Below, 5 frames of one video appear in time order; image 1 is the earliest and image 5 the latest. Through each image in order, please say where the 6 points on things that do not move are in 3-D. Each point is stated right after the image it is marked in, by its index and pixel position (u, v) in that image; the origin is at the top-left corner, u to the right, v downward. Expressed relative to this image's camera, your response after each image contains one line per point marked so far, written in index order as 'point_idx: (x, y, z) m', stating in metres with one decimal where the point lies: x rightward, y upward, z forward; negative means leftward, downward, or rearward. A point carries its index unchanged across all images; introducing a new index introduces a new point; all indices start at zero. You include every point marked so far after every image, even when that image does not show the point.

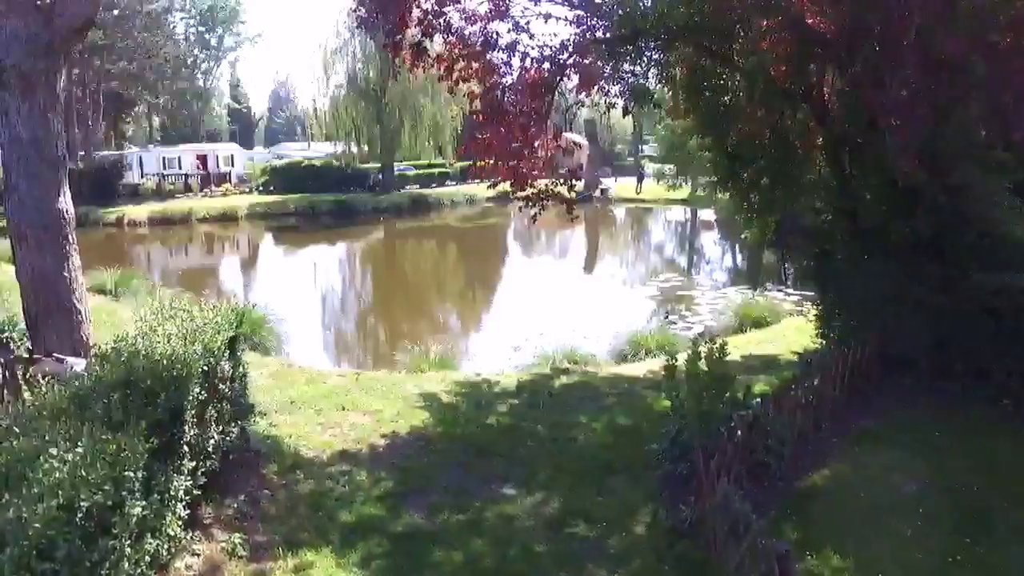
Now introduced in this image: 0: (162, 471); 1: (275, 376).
0: (-1.2, -0.6, +2.7) m
1: (-2.1, -0.8, +7.1) m
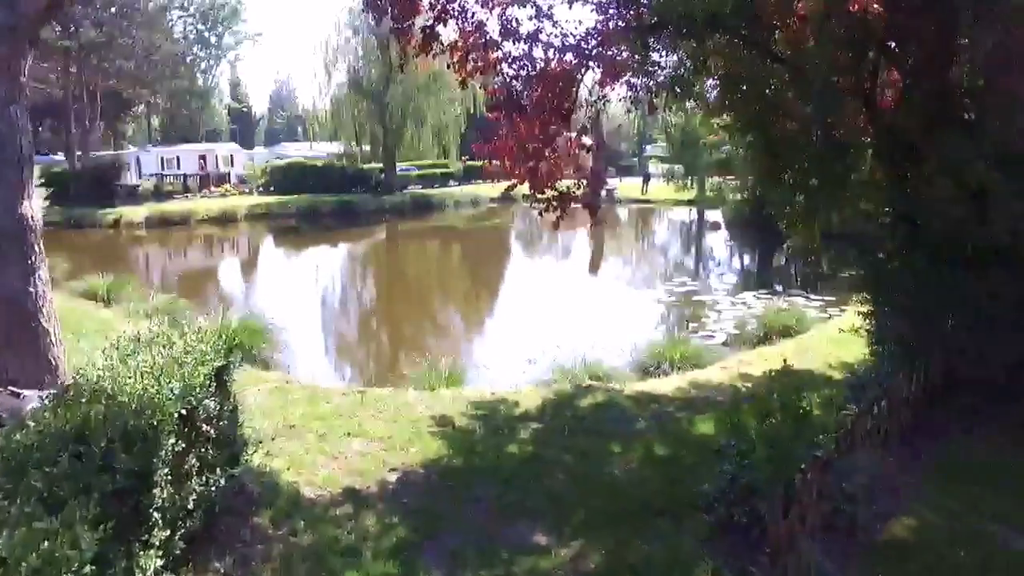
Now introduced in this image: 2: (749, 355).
0: (-1.0, -0.7, +2.1) m
1: (-1.9, -0.9, +6.5) m
2: (+2.5, -0.7, +8.5) m
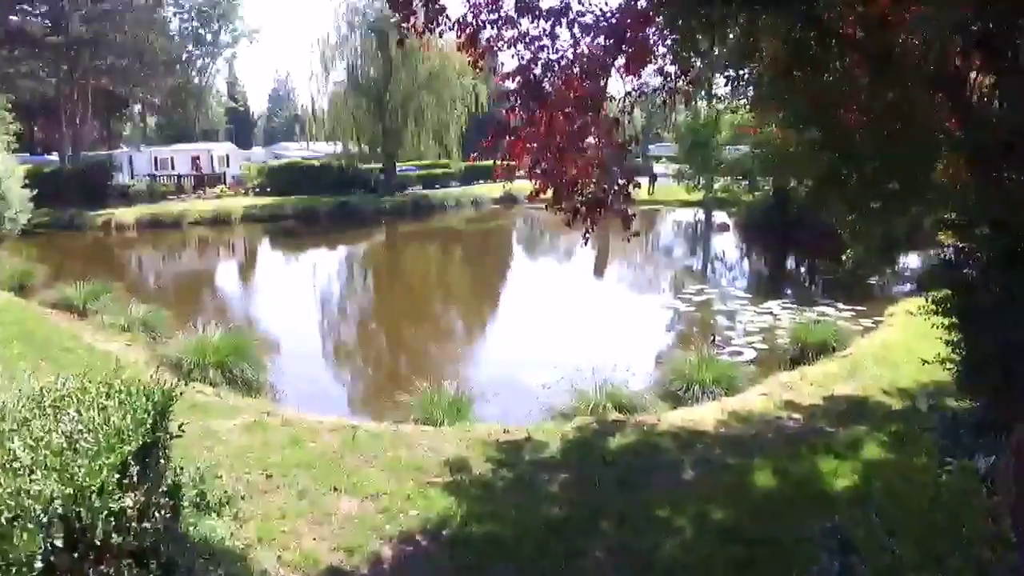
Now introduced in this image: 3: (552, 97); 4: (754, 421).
0: (-0.9, -0.8, +1.2) m
1: (-1.8, -1.0, +5.6) m
2: (+2.6, -0.8, +7.6) m
3: (+0.2, +1.2, +4.9) m
4: (+1.8, -1.0, +6.0) m
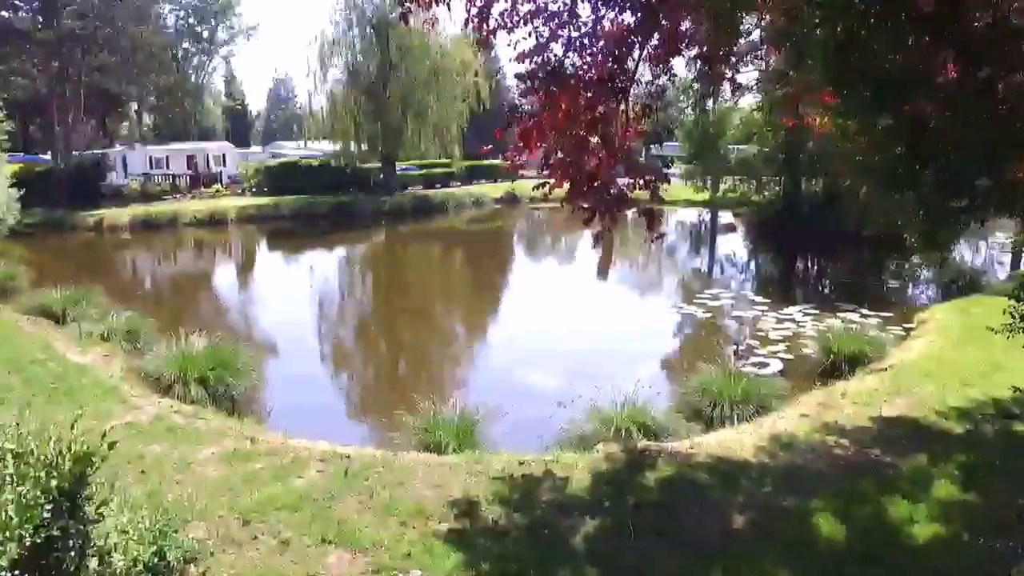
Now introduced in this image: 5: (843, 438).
0: (-0.8, -0.9, +0.5) m
1: (-1.7, -1.1, +4.9) m
2: (+2.7, -0.9, +6.9) m
3: (+0.3, +1.1, +4.3) m
4: (+1.9, -1.1, +5.3) m
5: (+2.3, -1.0, +5.5) m
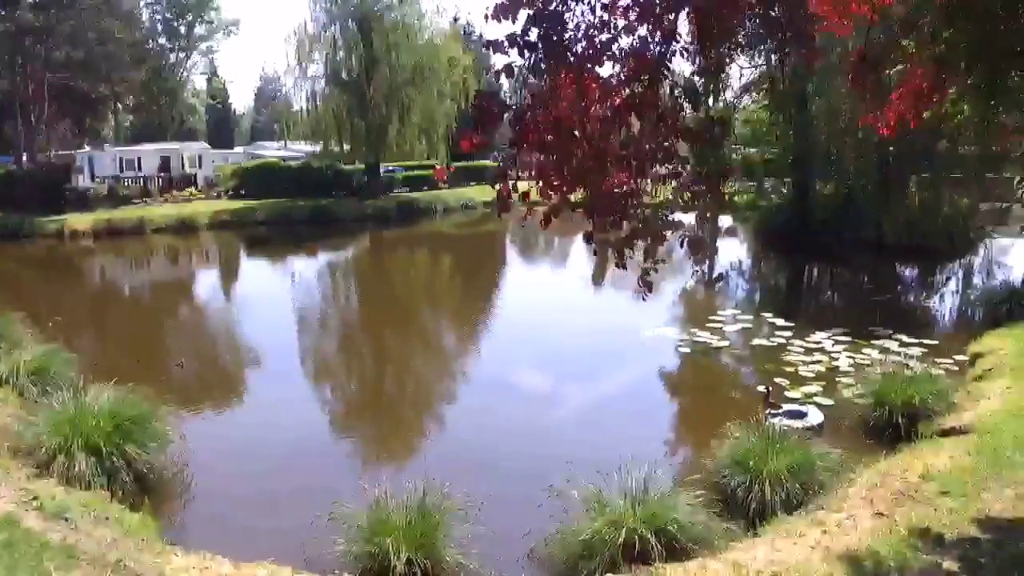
0: (-0.9, -1.2, -1.1) m
1: (-1.8, -1.4, +3.3) m
2: (+2.6, -1.2, +5.3) m
3: (+0.2, +0.8, +2.7) m
4: (+1.8, -1.4, +3.8) m
5: (+2.1, -1.3, +3.9) m
